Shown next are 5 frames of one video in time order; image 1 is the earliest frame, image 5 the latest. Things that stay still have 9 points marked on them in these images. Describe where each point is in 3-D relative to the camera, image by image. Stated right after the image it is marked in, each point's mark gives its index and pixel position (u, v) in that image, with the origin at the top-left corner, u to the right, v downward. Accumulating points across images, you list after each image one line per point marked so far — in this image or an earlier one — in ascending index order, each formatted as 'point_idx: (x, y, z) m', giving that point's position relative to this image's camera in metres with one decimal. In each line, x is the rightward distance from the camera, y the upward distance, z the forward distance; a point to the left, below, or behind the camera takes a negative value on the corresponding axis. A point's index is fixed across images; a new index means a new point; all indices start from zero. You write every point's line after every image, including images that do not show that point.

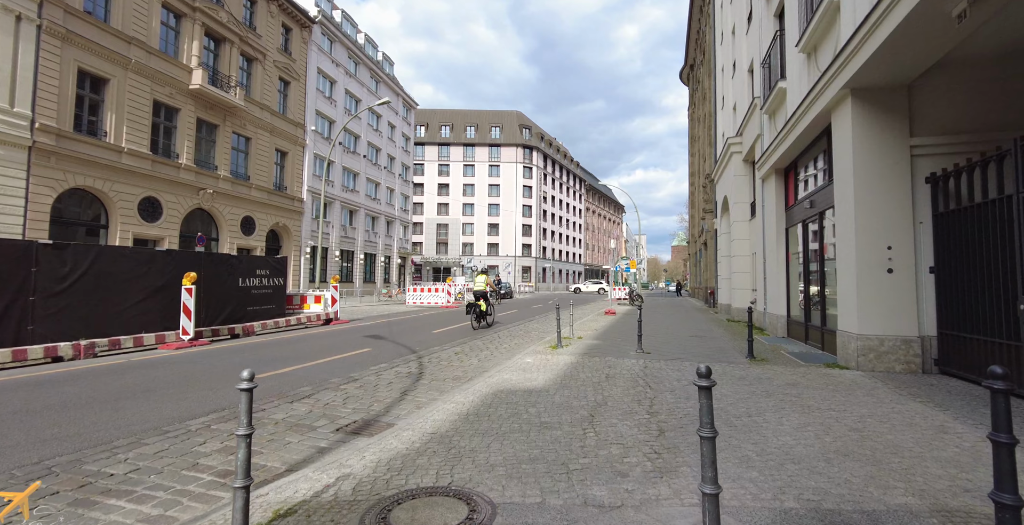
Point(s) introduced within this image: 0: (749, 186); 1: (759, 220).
0: (+8.7, +2.8, +17.1) m
1: (+7.9, +1.4, +14.9) m
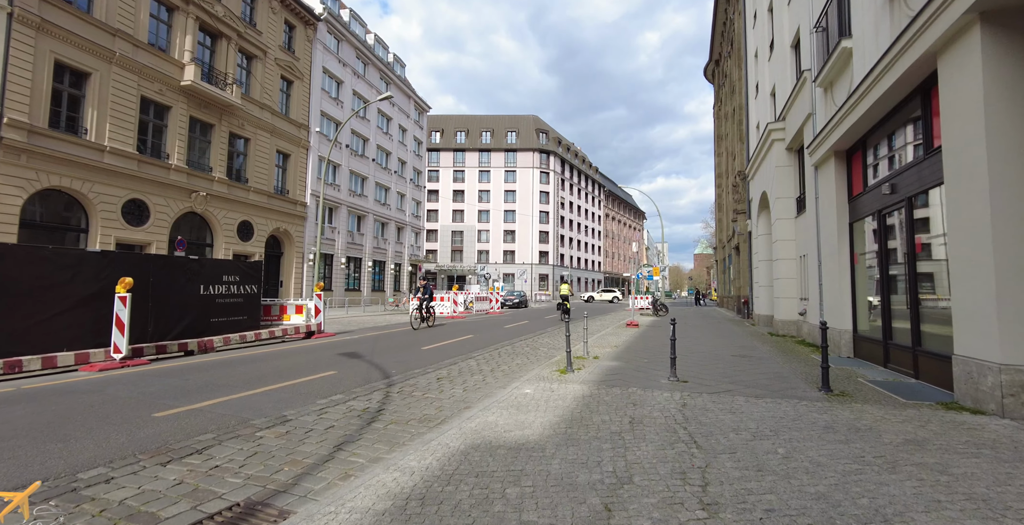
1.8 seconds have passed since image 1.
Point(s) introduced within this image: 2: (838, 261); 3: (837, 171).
0: (+8.9, +2.6, +14.7) m
1: (+8.0, +1.3, +12.5) m
2: (+7.3, 0.0, +10.5) m
3: (+7.3, +2.1, +10.6) m
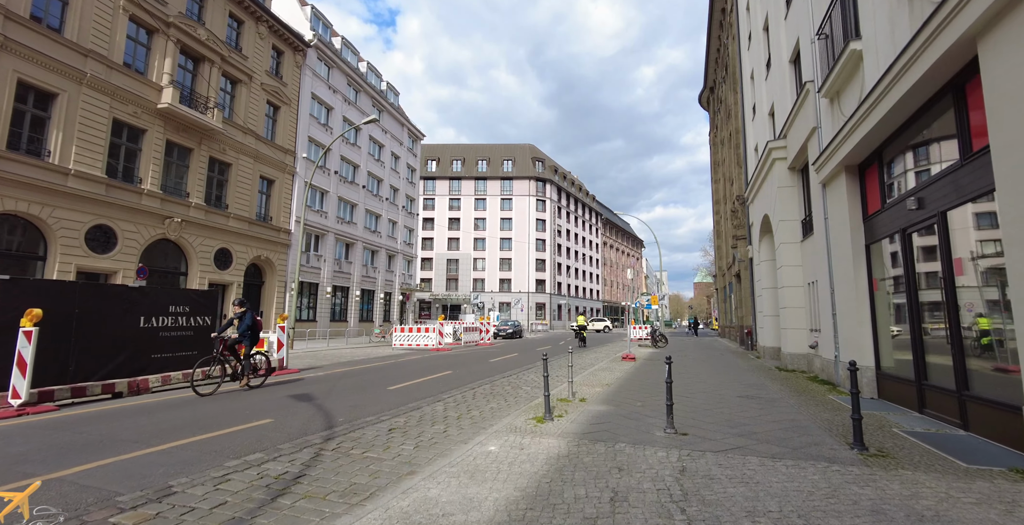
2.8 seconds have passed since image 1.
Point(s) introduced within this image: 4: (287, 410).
0: (+8.4, +1.8, +13.7) m
1: (+7.5, +0.6, +11.4) m
2: (+6.8, -0.5, +9.3) m
3: (+6.8, +1.5, +9.5) m
4: (-3.9, -2.5, +8.1) m
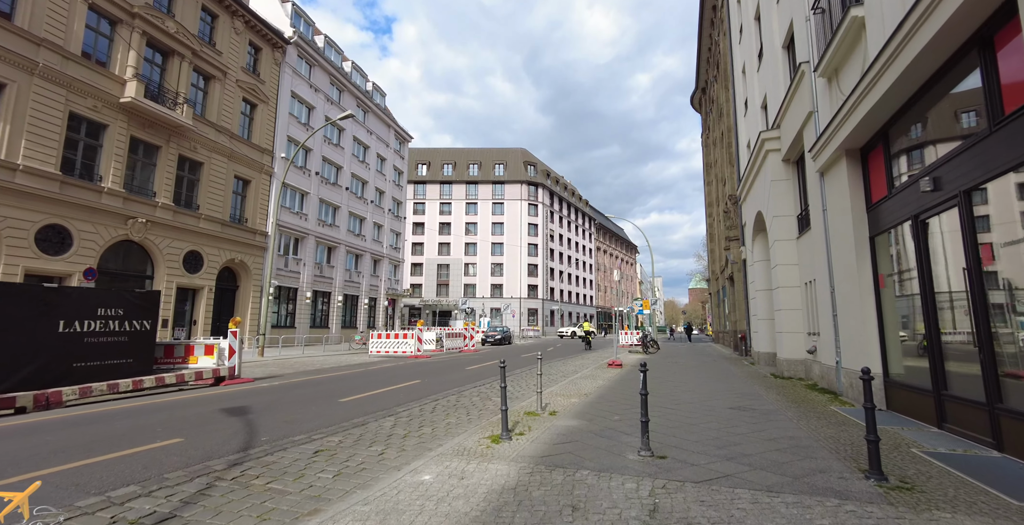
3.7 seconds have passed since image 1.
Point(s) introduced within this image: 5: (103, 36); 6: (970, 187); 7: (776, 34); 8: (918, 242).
0: (+7.7, +1.9, +12.8) m
1: (+6.8, +0.7, +10.5) m
2: (+6.2, -0.4, +8.3) m
3: (+6.2, +1.6, +8.6) m
4: (-4.5, -2.4, +7.0) m
5: (-17.2, +9.5, +19.7) m
6: (+5.4, +0.9, +5.5) m
7: (+7.7, +6.6, +13.6) m
8: (+5.8, +0.3, +6.7) m
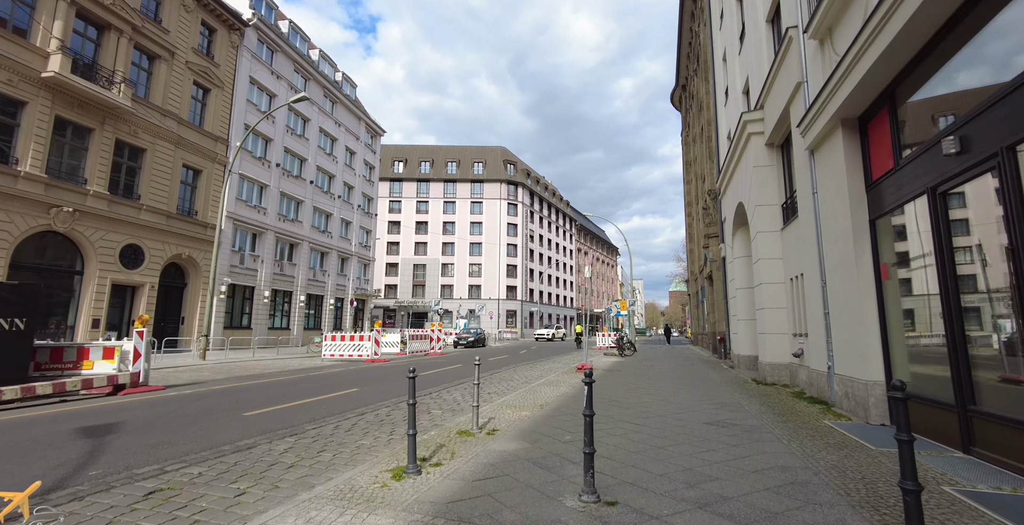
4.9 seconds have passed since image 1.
0: (+6.6, +2.0, +11.6) m
1: (+5.8, +0.9, +9.3) m
2: (+5.2, -0.2, +7.1) m
3: (+5.2, +1.8, +7.3) m
4: (-5.5, -2.2, +5.4) m
5: (-18.5, +9.8, +17.7) m
6: (+4.5, +1.1, +4.2) m
7: (+6.6, +6.8, +12.5) m
8: (+4.9, +0.5, +5.5) m
